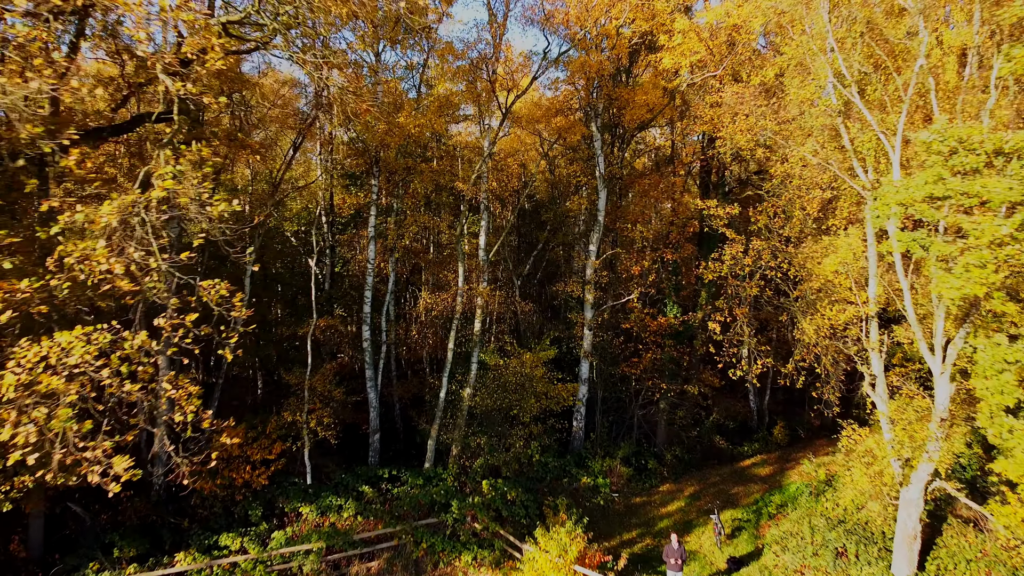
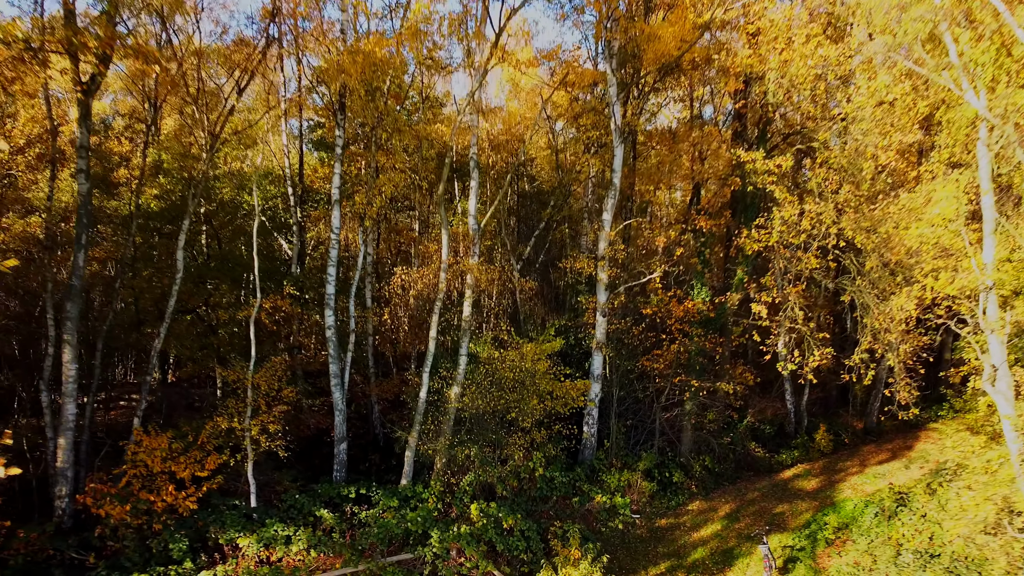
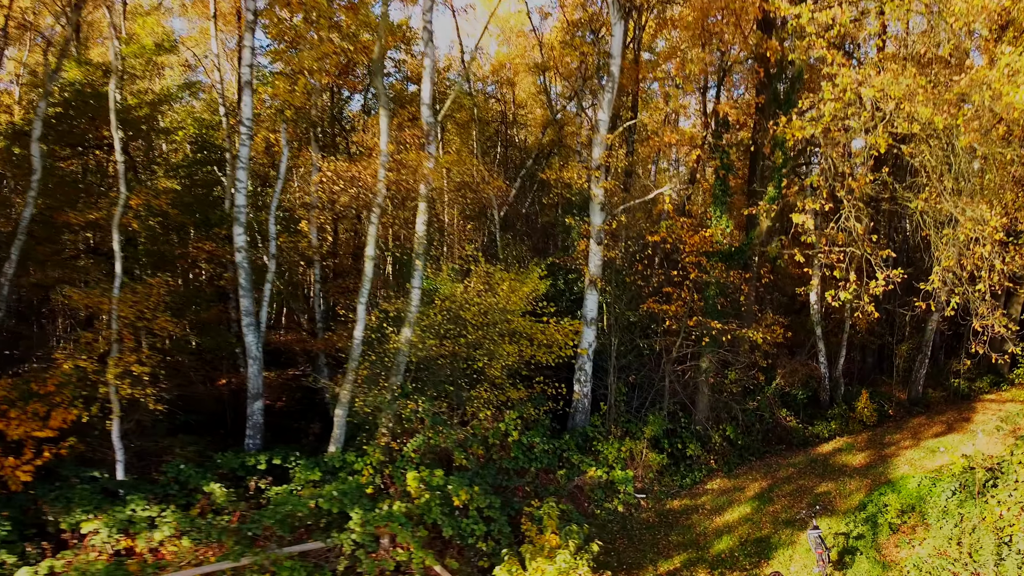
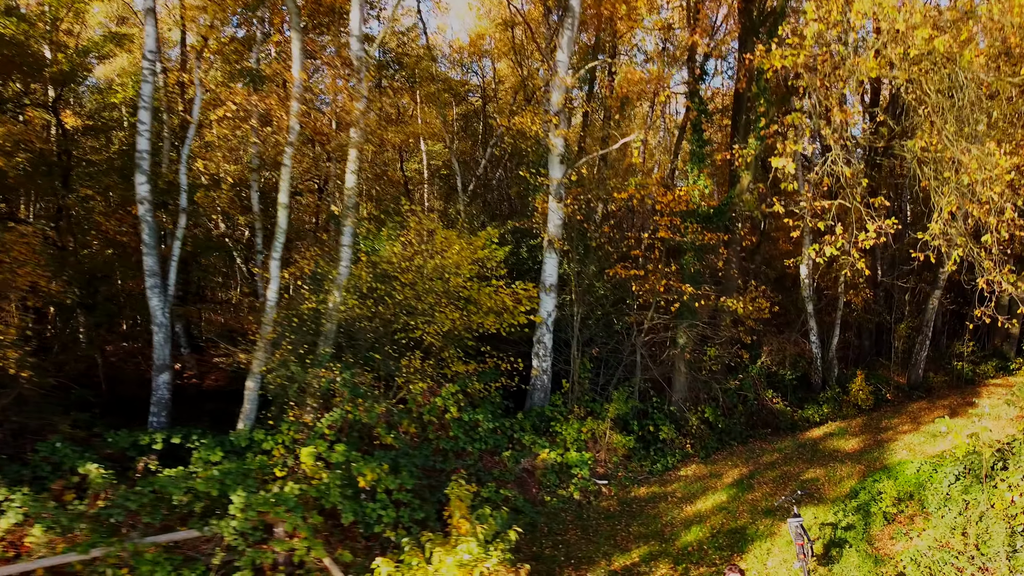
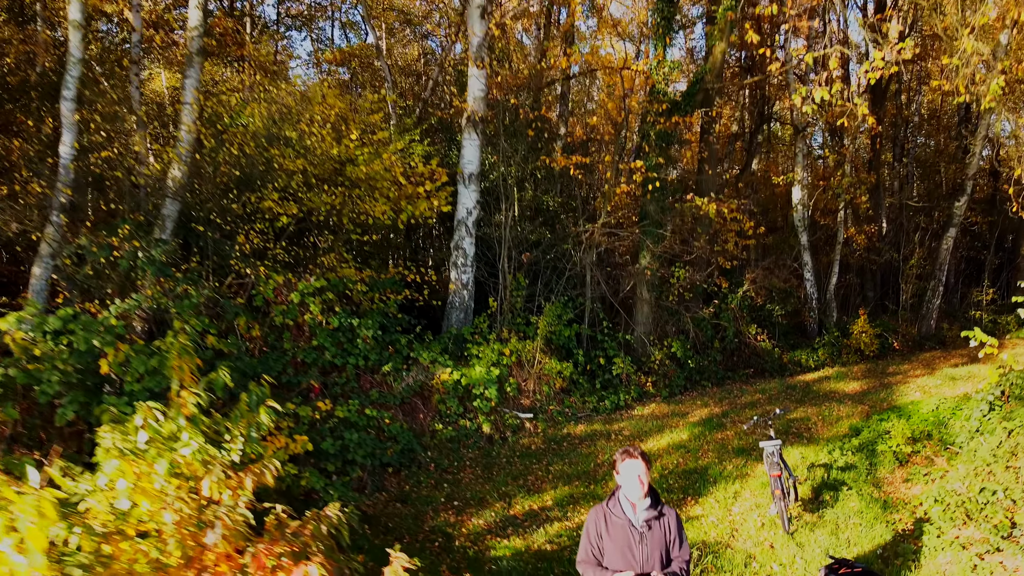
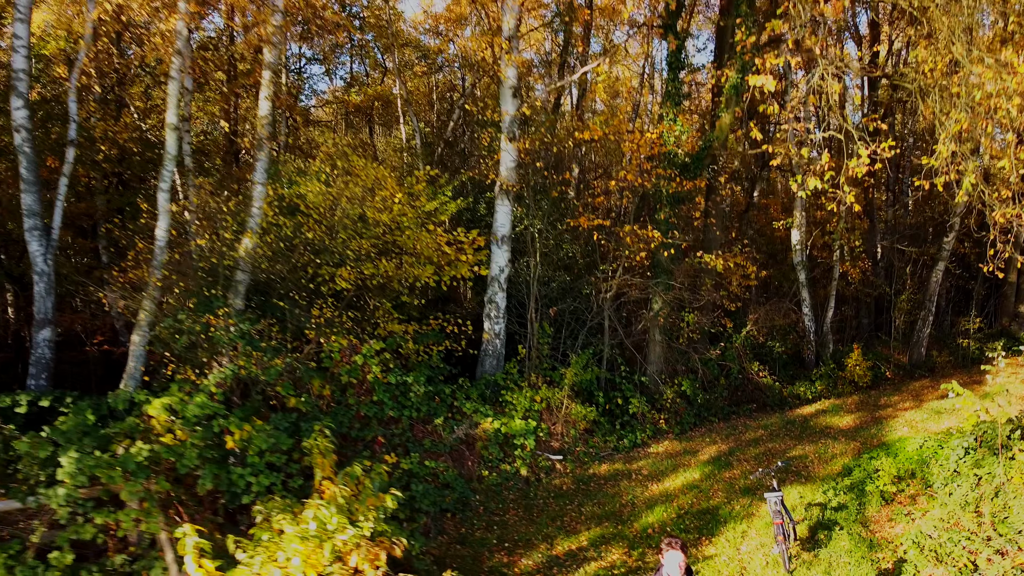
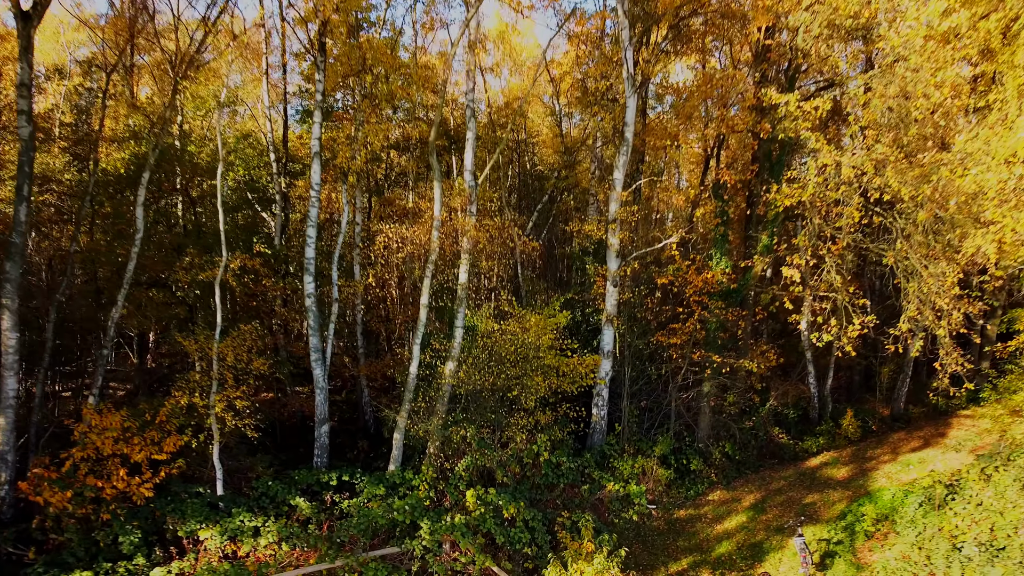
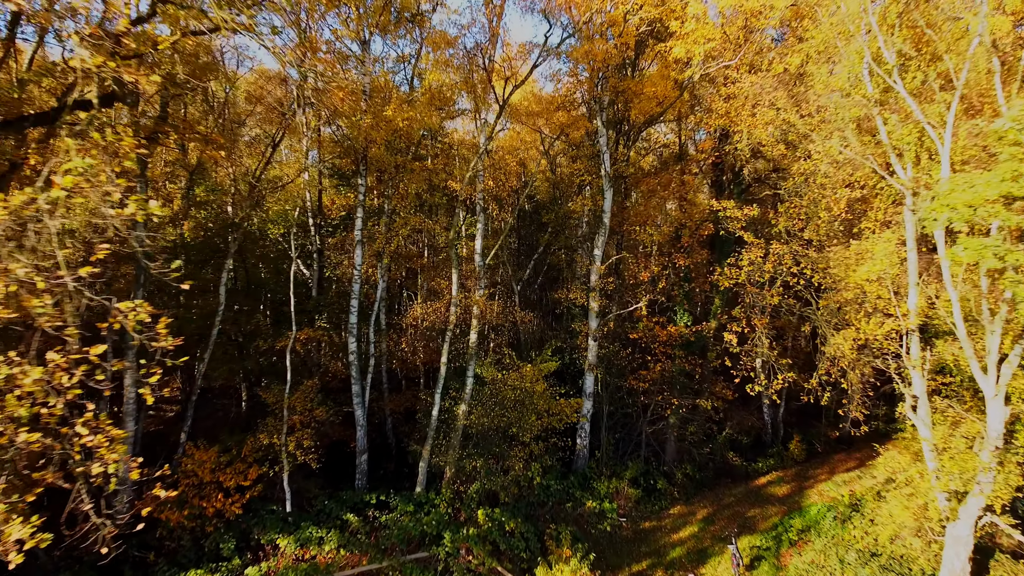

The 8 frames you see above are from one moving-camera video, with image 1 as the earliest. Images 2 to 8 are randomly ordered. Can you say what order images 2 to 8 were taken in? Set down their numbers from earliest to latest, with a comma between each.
8, 2, 7, 3, 4, 6, 5
